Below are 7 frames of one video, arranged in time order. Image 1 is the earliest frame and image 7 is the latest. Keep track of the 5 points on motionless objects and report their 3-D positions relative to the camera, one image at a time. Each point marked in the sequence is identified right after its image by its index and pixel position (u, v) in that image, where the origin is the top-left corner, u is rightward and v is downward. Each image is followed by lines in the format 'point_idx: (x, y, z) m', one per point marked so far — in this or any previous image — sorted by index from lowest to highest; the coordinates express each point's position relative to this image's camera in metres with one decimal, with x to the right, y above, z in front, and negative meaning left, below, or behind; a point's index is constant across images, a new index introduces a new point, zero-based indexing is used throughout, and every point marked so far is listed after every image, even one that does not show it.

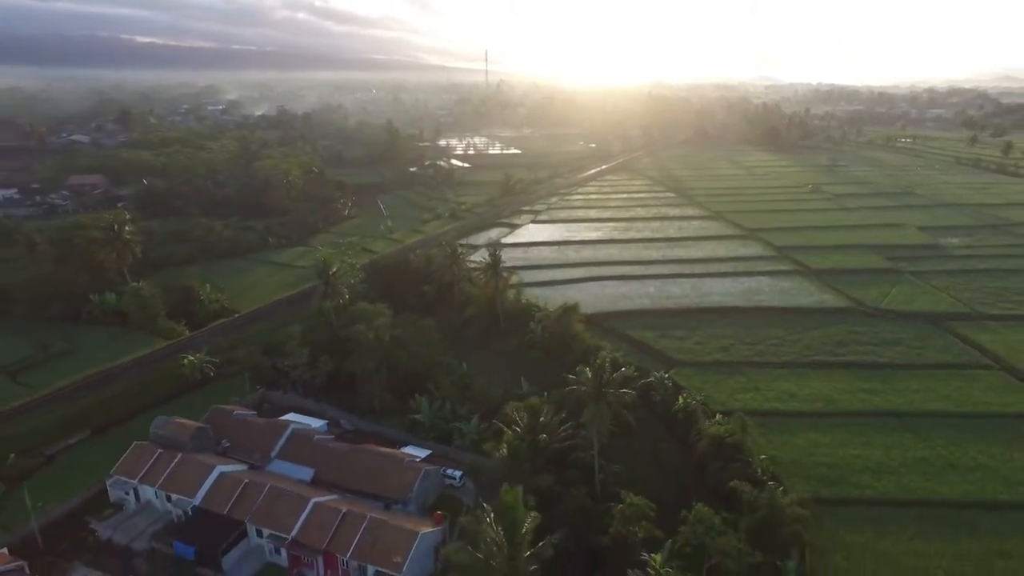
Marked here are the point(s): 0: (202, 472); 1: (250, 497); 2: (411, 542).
0: (-9.3, -5.6, +18.4) m
1: (-7.6, -6.1, +17.7) m
2: (-2.5, -6.7, +16.0) m
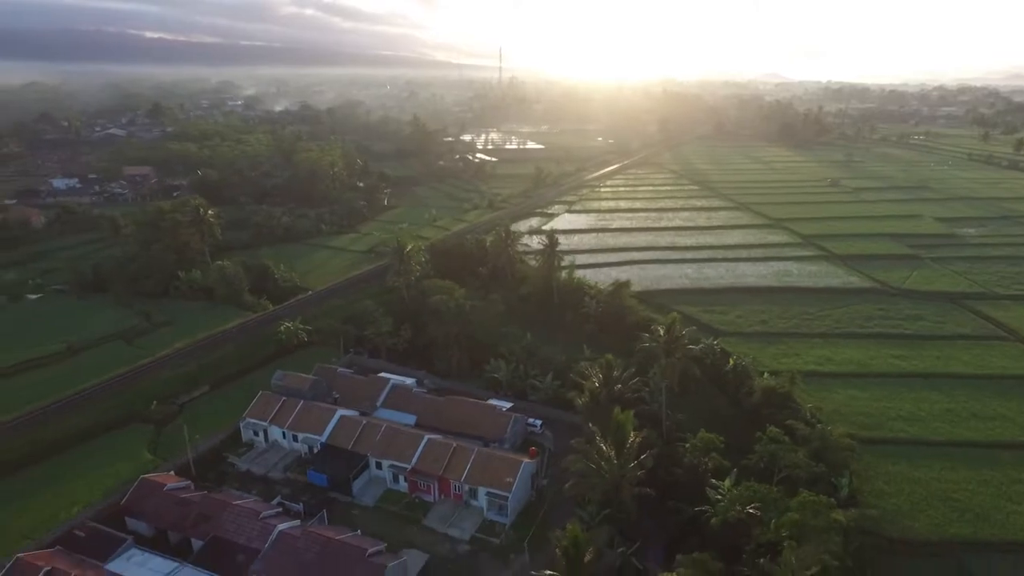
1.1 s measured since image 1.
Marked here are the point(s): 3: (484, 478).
0: (-6.5, -4.5, +21.4) m
1: (-4.8, -5.0, +20.7) m
2: (+0.3, -5.6, +18.9) m
3: (-0.8, -5.9, +19.0) m
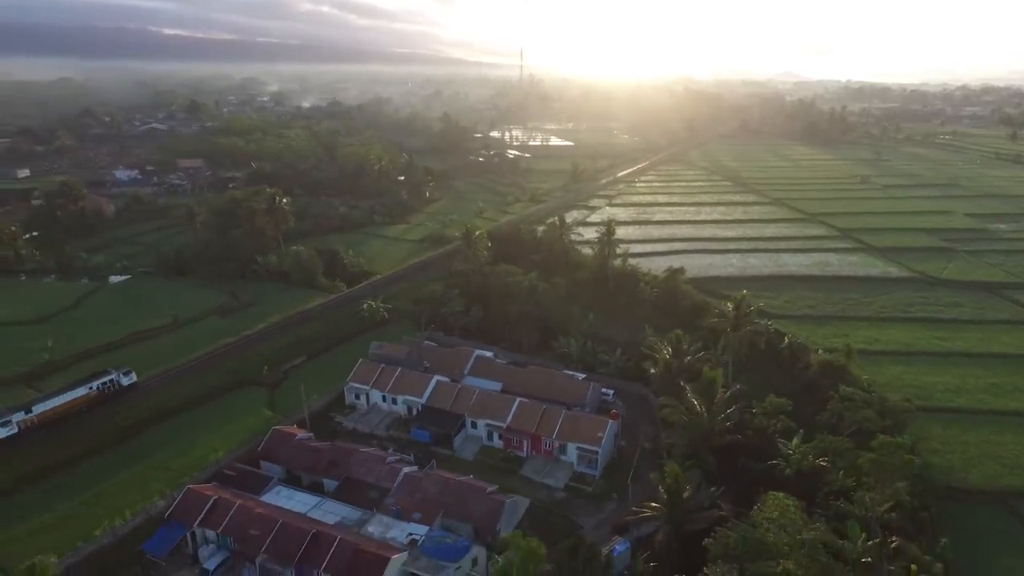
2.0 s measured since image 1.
0: (-3.5, -3.6, +23.7) m
1: (-1.8, -4.2, +22.9) m
2: (+3.3, -4.8, +21.1) m
3: (+2.2, -5.1, +21.2) m
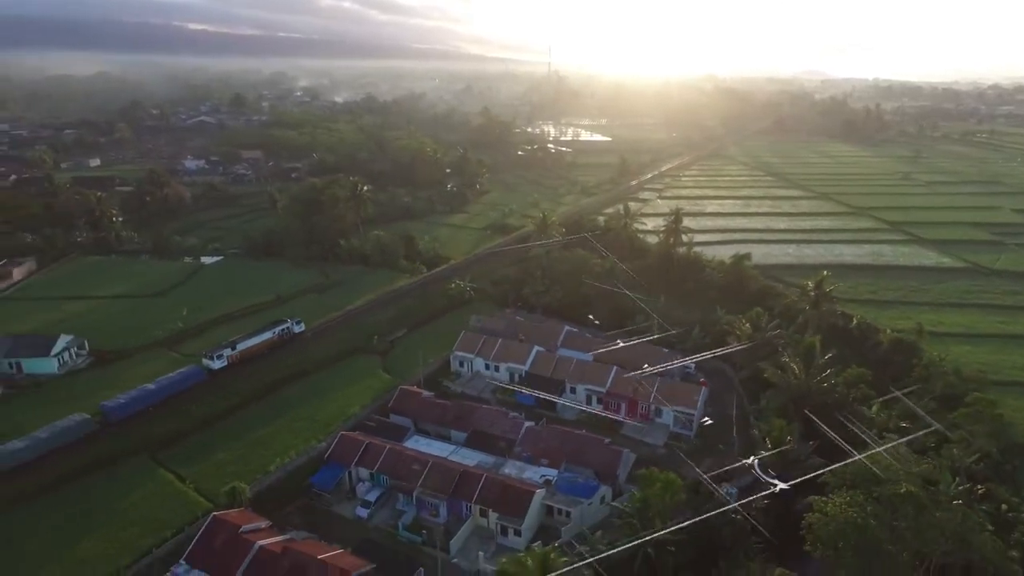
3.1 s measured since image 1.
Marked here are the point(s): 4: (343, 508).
0: (+0.5, -2.7, +26.0) m
1: (+2.2, -3.2, +25.2) m
2: (+7.2, -4.0, +23.2) m
3: (+6.1, -4.3, +23.3) m
4: (-5.2, -6.7, +18.6) m
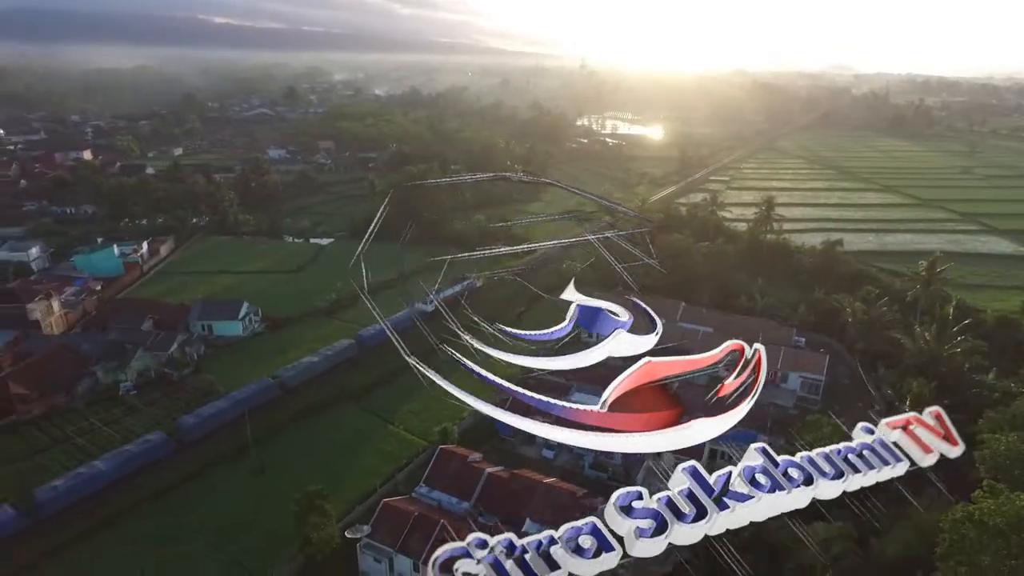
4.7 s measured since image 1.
0: (+6.5, -1.6, +28.4) m
1: (+8.2, -2.2, +27.6) m
2: (+13.1, -3.0, +25.4) m
3: (+12.0, -3.3, +25.6) m
4: (+0.6, -5.7, +21.2) m
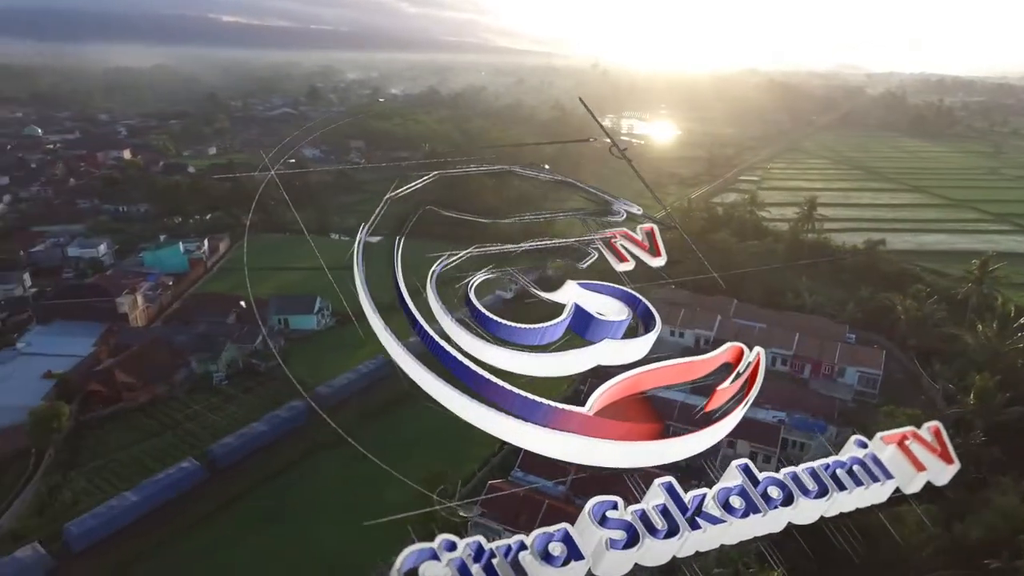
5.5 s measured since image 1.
0: (+9.5, -1.5, +29.3) m
1: (+11.1, -2.1, +28.5) m
2: (+16.0, -2.9, +26.3) m
3: (+14.9, -3.2, +26.5) m
4: (+3.4, -5.5, +22.2) m
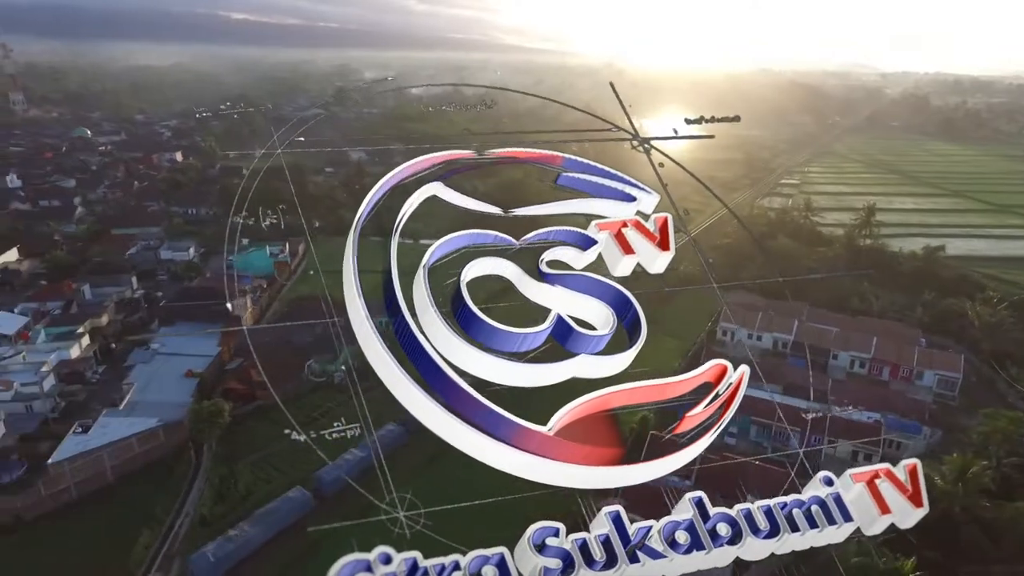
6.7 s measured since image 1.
0: (+13.8, -1.8, +30.5) m
1: (+15.4, -2.4, +29.6) m
2: (+20.3, -3.3, +27.4) m
3: (+19.2, -3.5, +27.6) m
4: (+7.7, -5.8, +23.5) m
